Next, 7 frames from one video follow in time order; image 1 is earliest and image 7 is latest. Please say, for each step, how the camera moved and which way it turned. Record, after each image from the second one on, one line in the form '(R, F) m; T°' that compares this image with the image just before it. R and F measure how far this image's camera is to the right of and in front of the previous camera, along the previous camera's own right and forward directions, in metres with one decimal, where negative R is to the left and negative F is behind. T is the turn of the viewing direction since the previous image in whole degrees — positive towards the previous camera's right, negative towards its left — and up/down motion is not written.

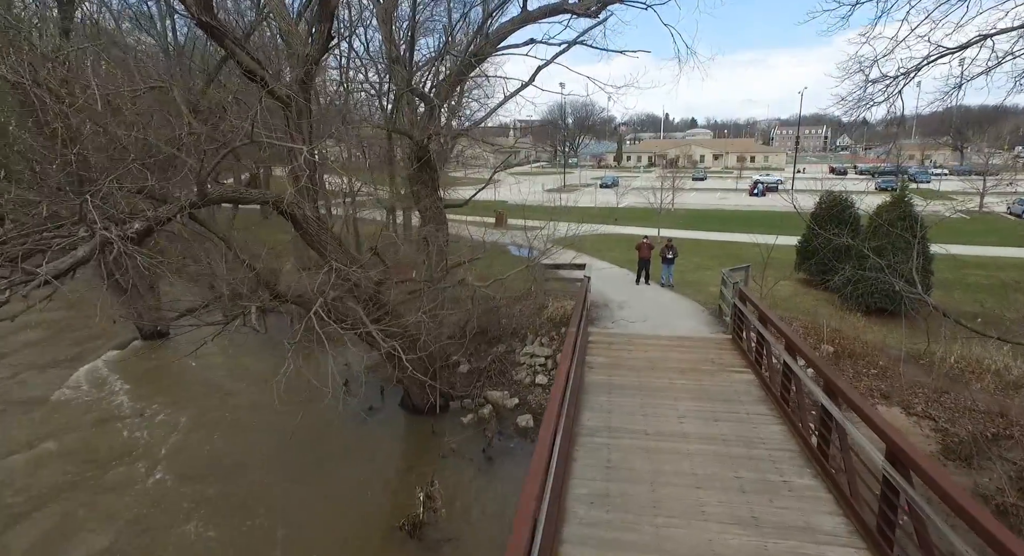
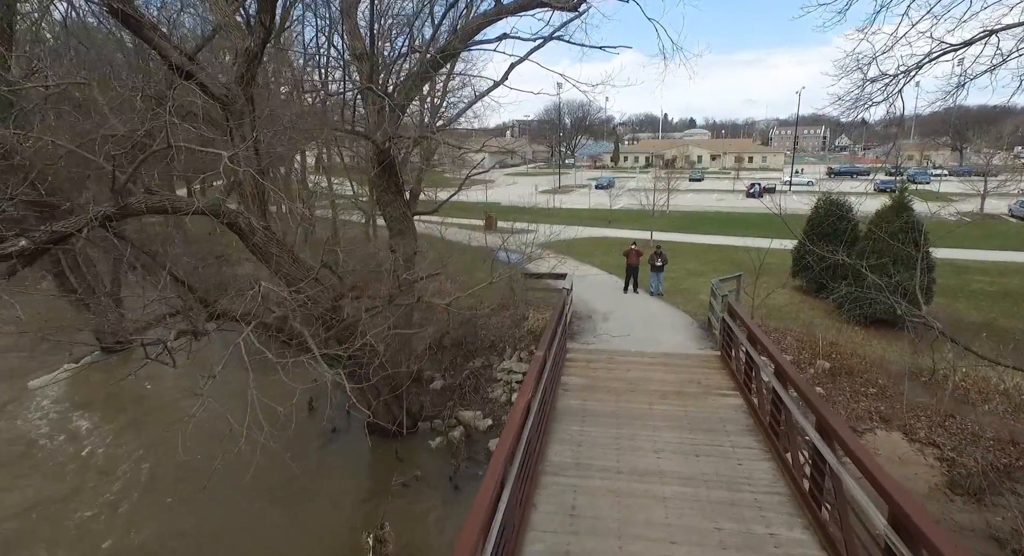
(+0.4, +0.6) m; 0°
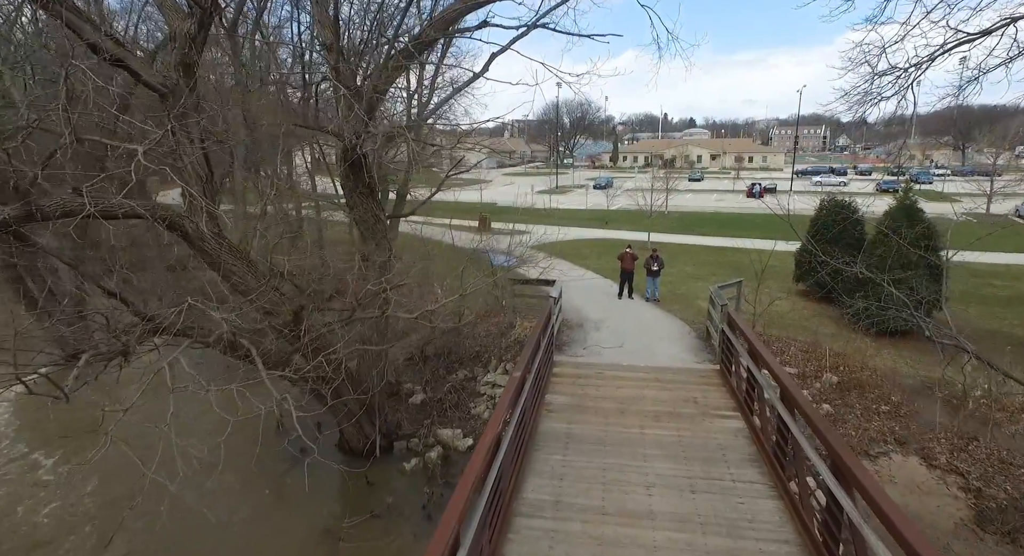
(+0.3, +0.6) m; 0°
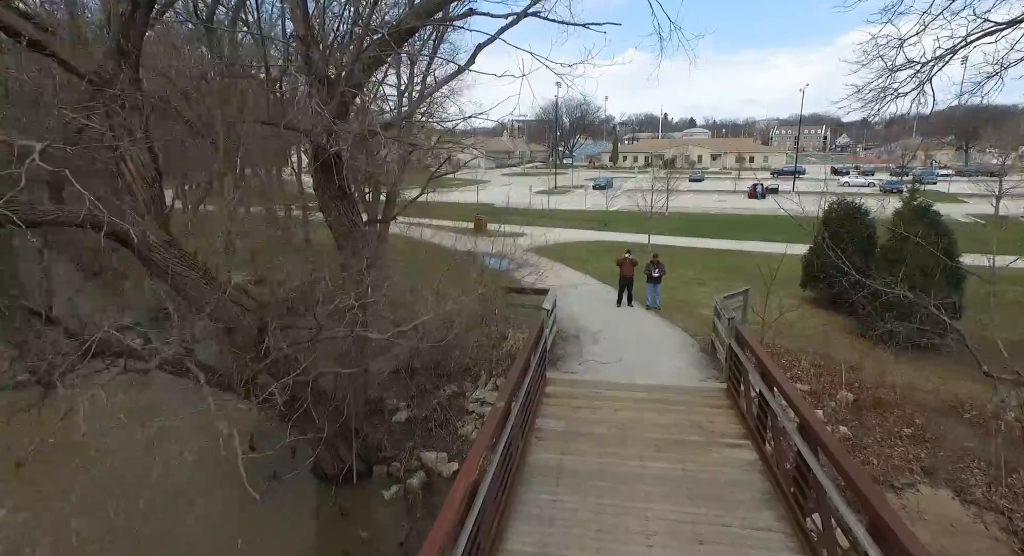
(+0.1, +0.6) m; 0°
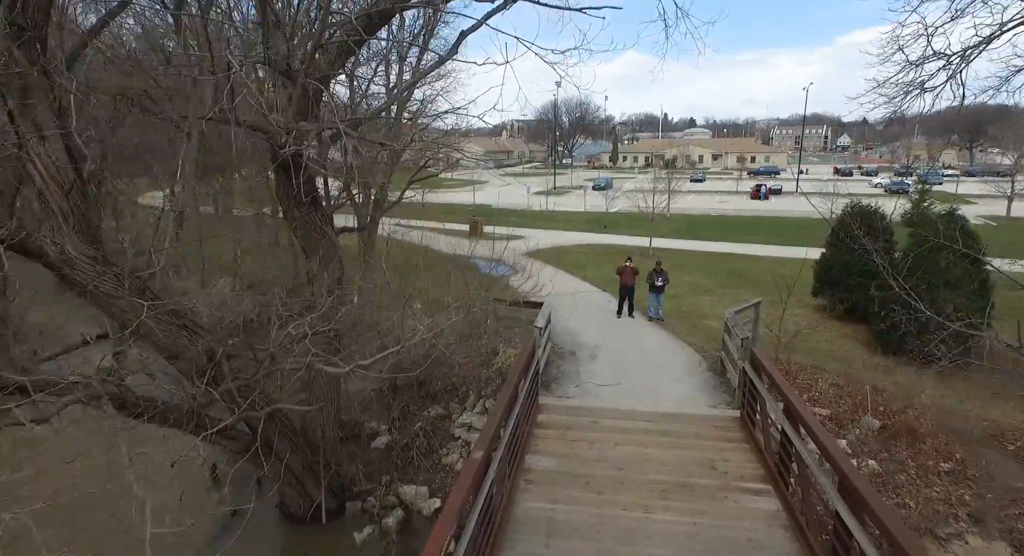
(+0.1, +0.7) m; 0°
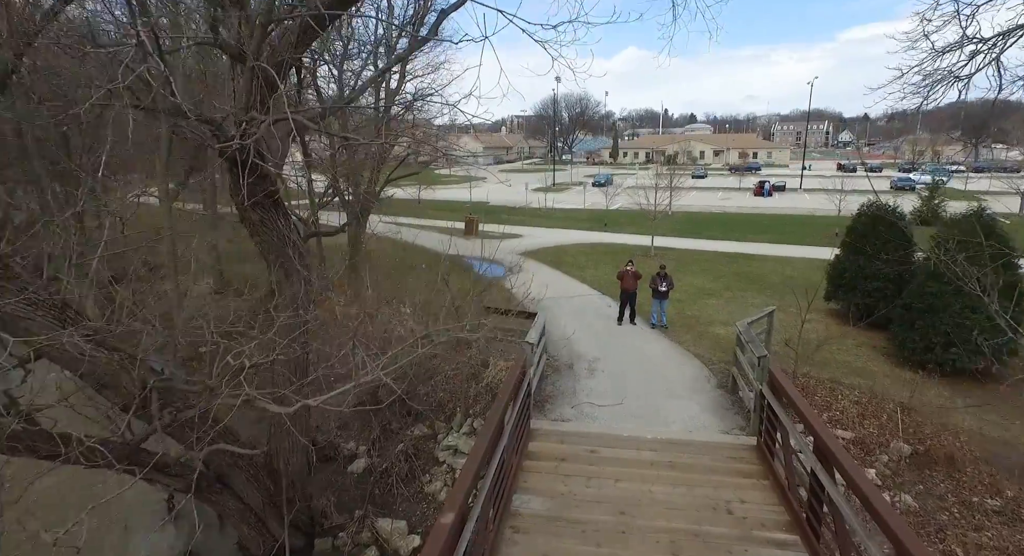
(+0.1, +0.7) m; 0°
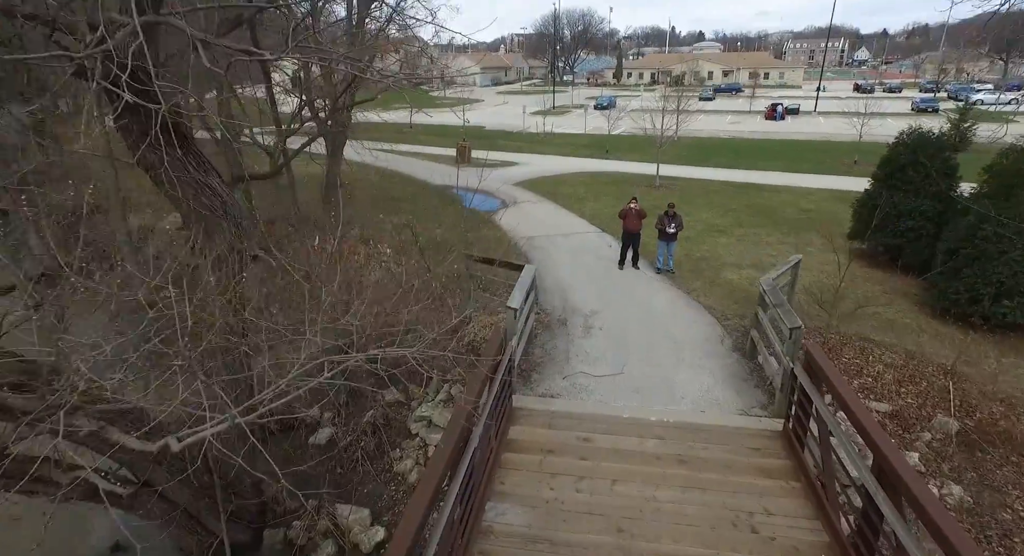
(+0.2, +1.1) m; 0°
